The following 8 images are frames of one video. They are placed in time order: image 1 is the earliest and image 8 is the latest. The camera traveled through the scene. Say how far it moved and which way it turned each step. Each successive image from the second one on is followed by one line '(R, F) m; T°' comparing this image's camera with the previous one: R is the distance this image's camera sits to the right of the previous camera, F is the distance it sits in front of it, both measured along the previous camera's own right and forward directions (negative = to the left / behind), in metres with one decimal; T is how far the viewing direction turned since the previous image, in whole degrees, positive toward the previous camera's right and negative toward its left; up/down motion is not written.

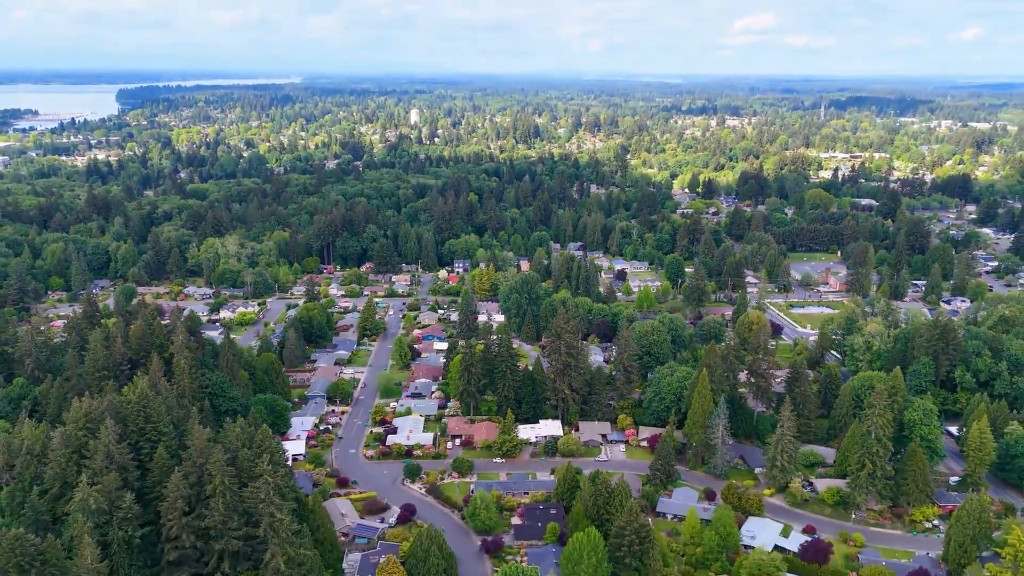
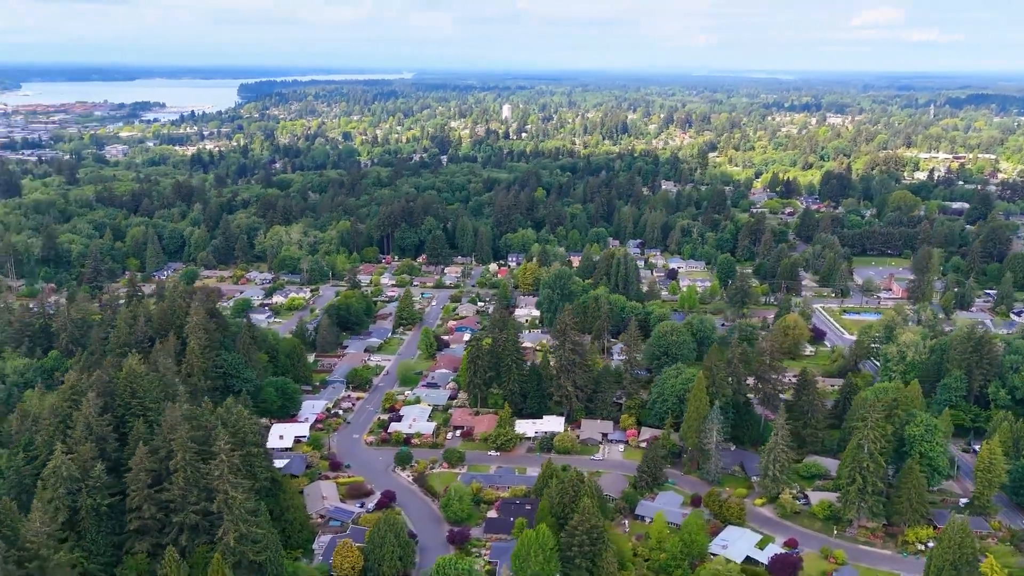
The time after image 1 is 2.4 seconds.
(+4.0, +0.3) m; -7°
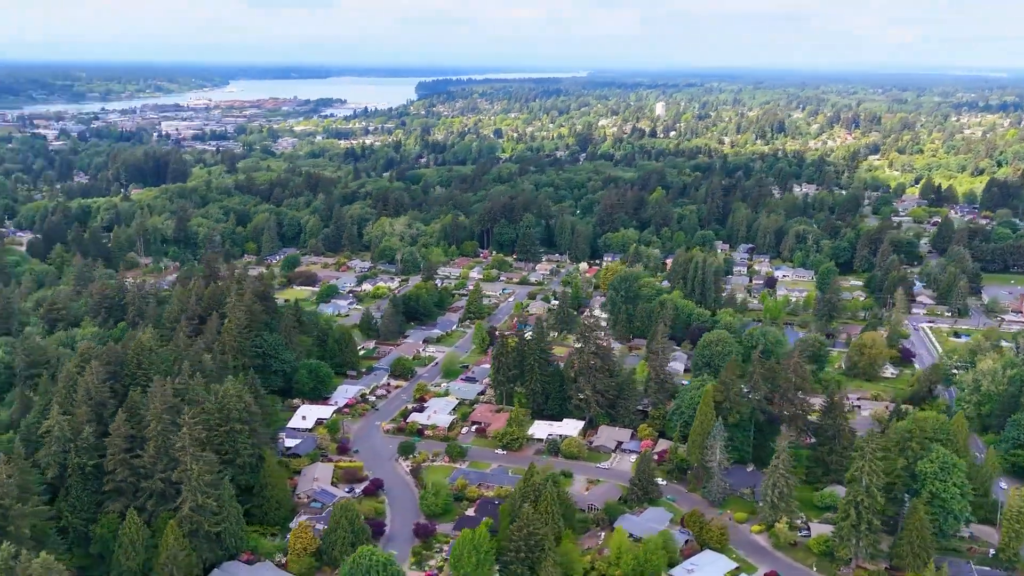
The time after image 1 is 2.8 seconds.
(+5.7, +1.1) m; -11°
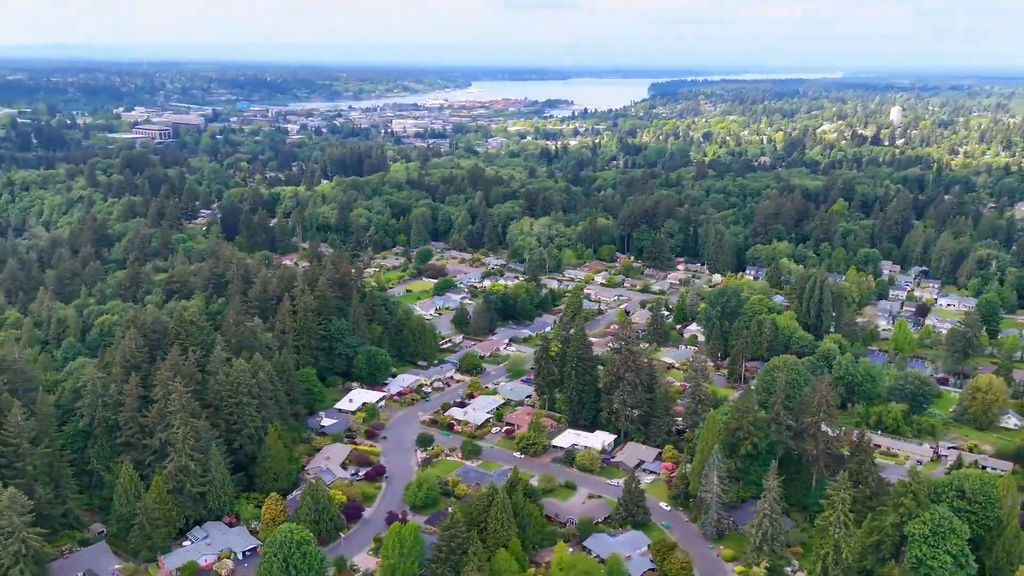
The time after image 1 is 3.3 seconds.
(+7.2, +1.3) m; -15°
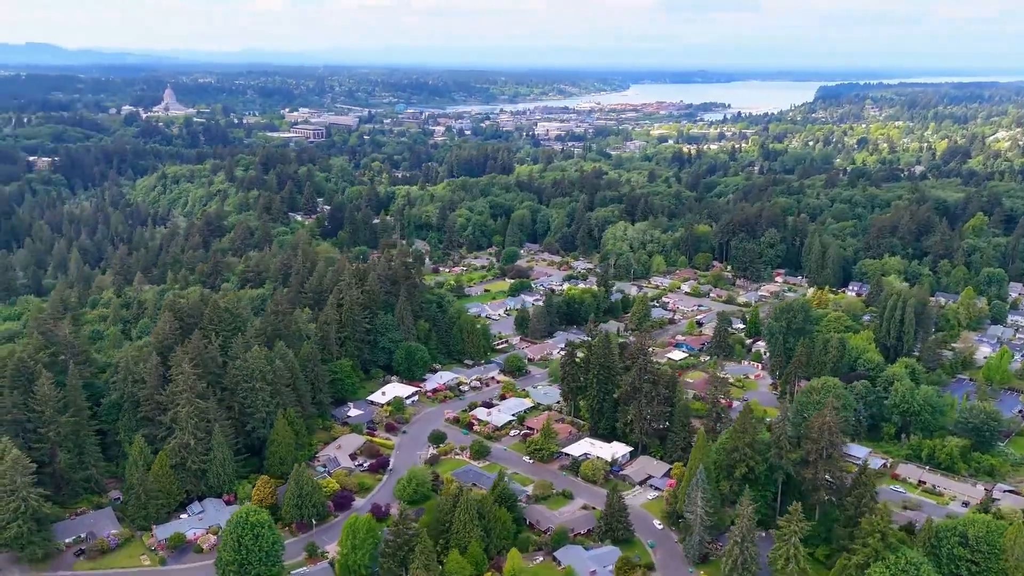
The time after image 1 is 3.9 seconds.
(+5.0, +0.7) m; -10°
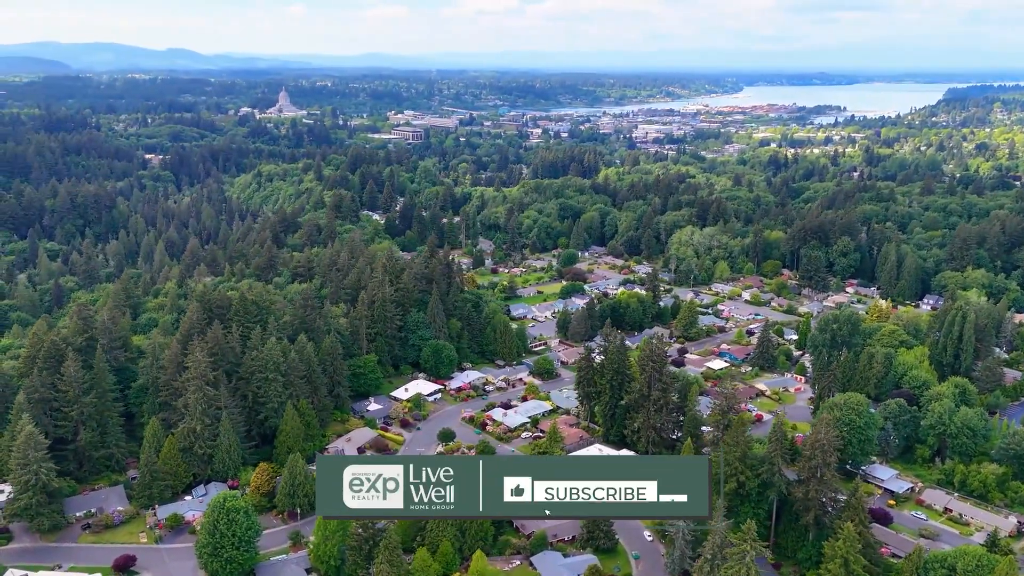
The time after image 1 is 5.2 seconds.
(+3.5, +0.3) m; -7°
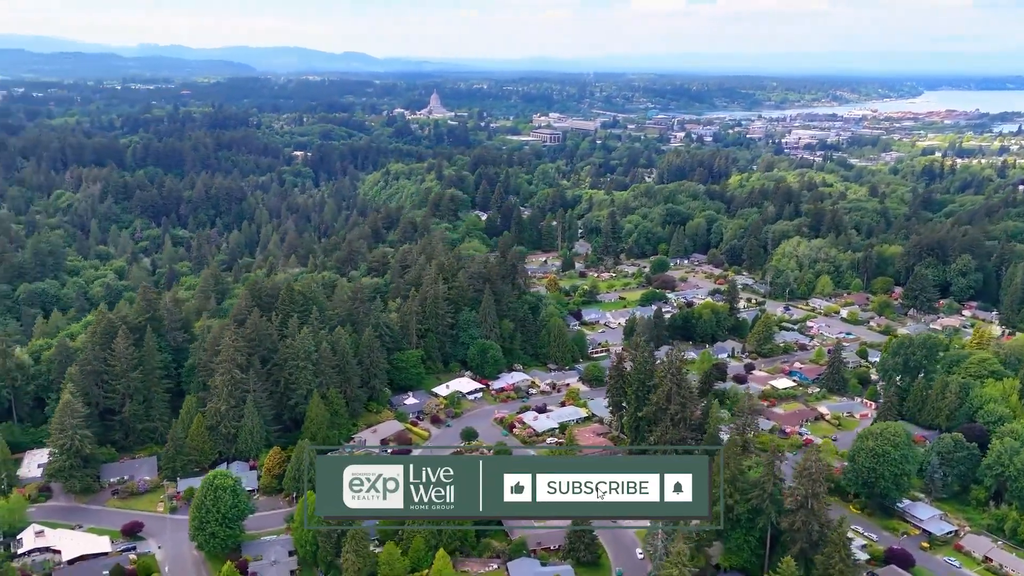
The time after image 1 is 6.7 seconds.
(+4.7, +0.6) m; -10°
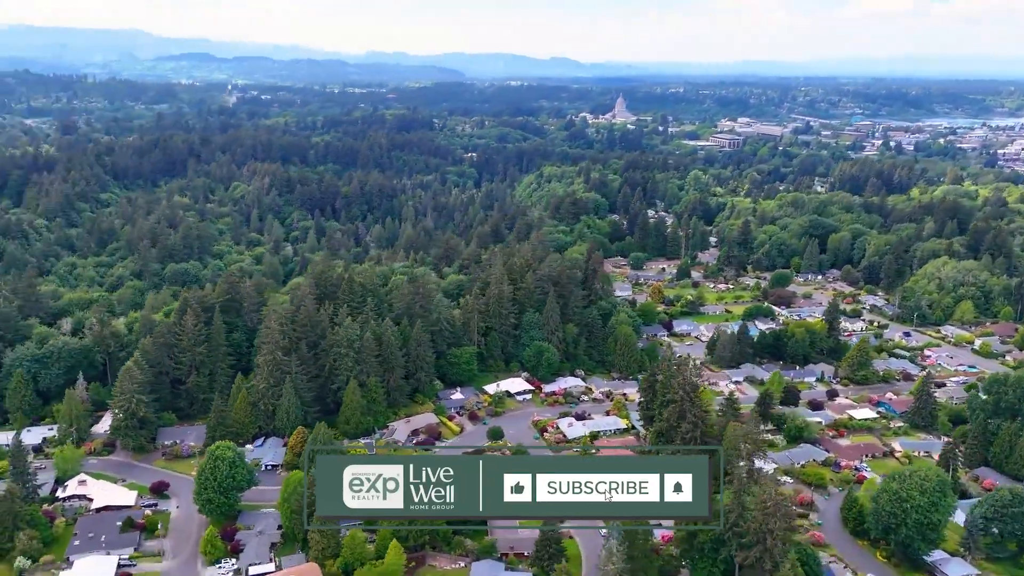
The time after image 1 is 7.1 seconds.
(+6.1, +0.7) m; -13°
